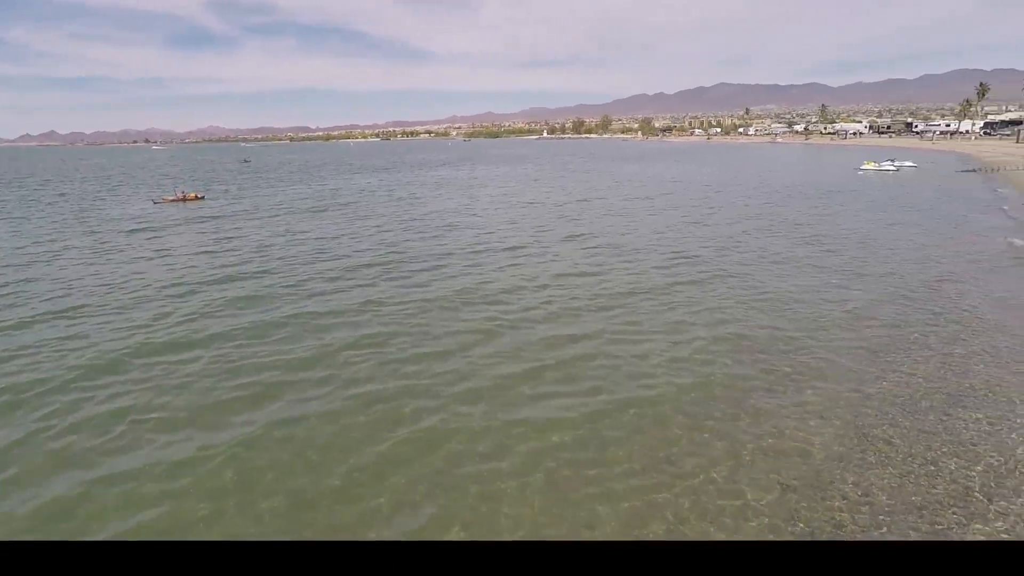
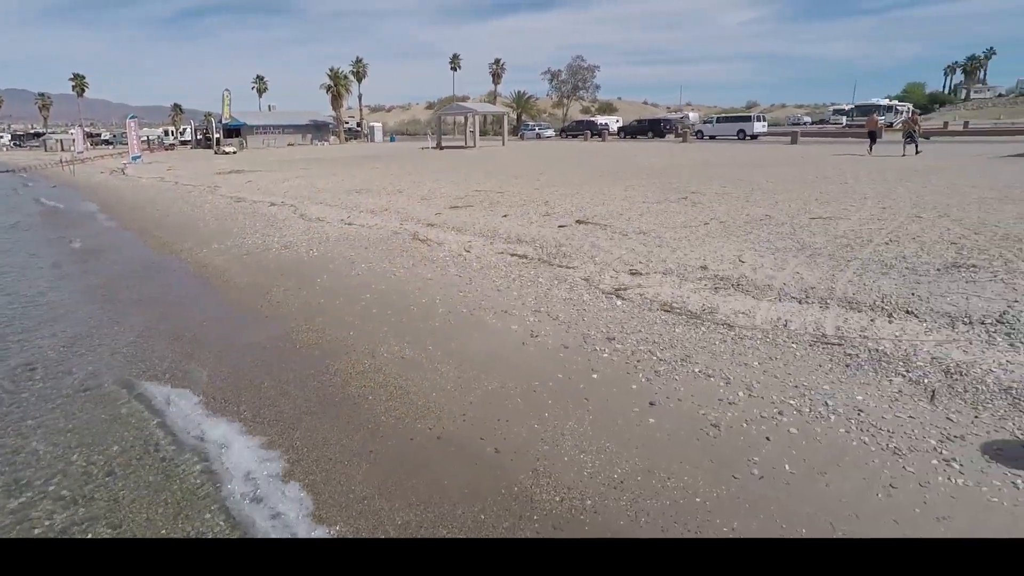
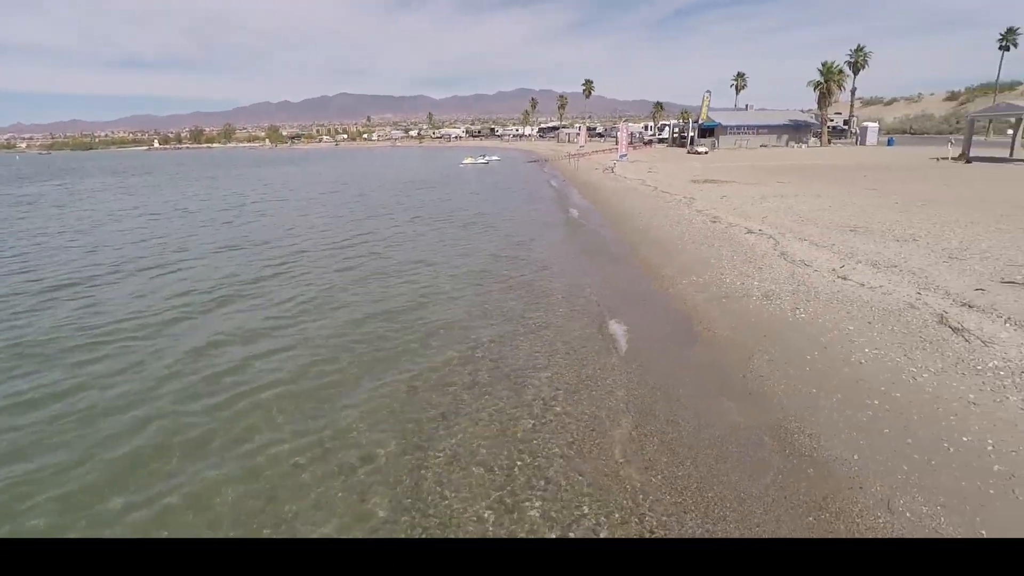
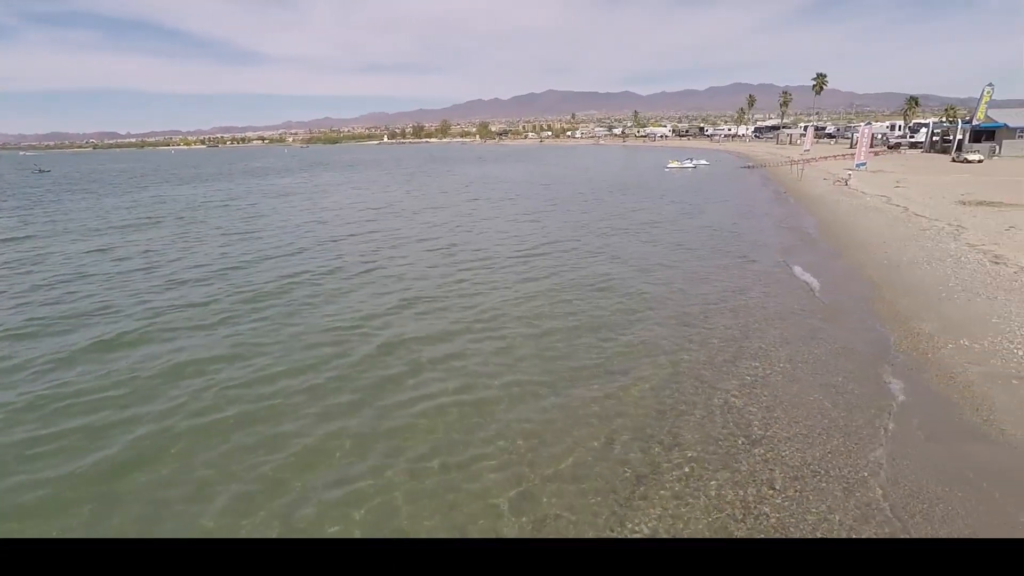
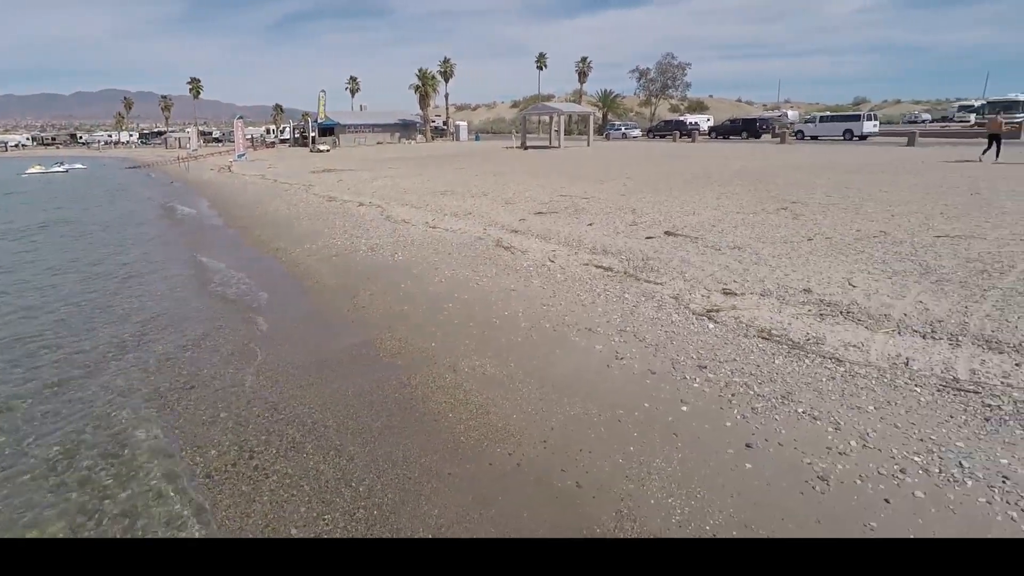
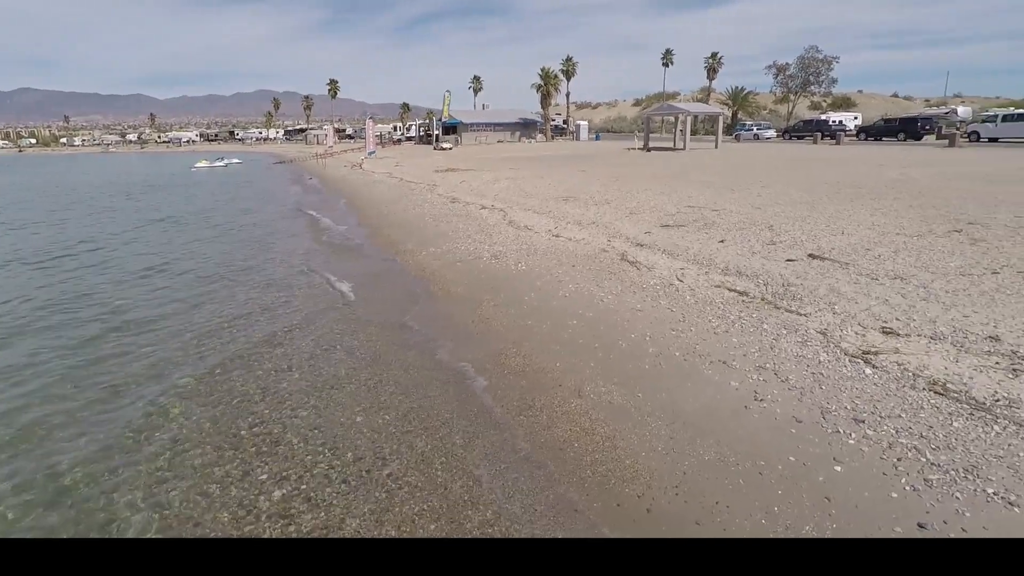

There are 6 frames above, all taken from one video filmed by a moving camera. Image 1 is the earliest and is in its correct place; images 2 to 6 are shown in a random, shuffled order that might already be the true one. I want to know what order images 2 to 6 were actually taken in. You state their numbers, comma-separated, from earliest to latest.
4, 3, 6, 5, 2
